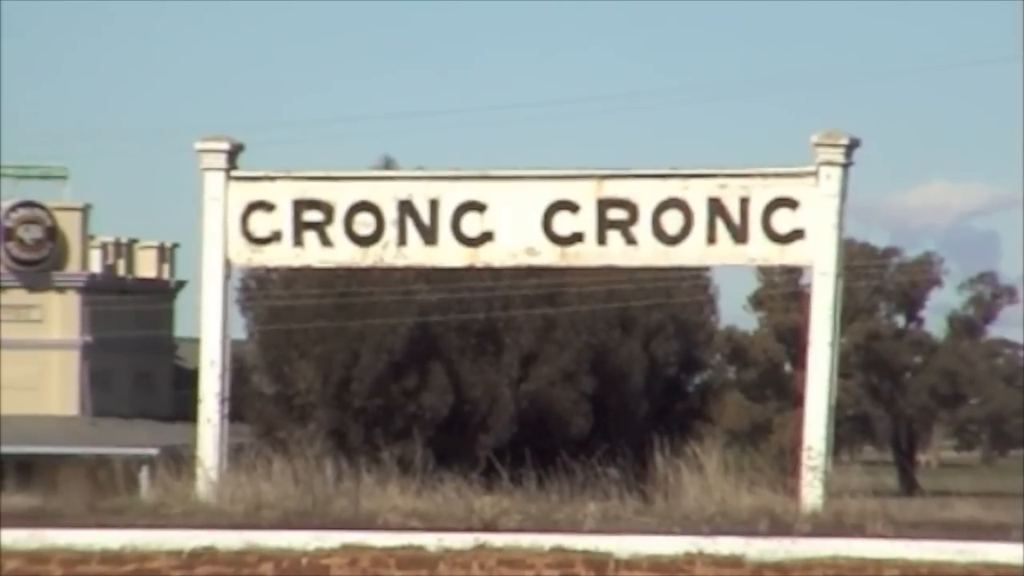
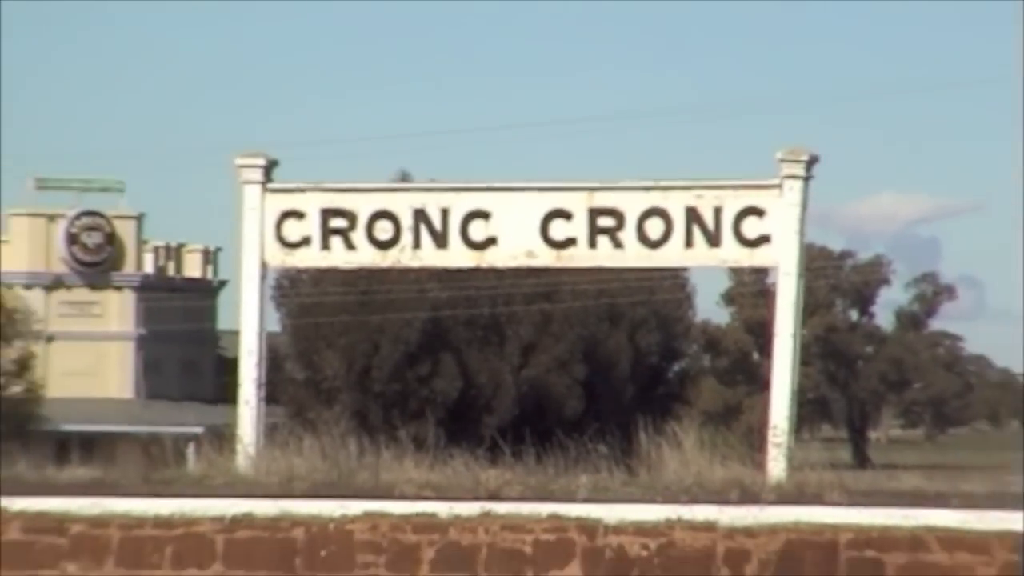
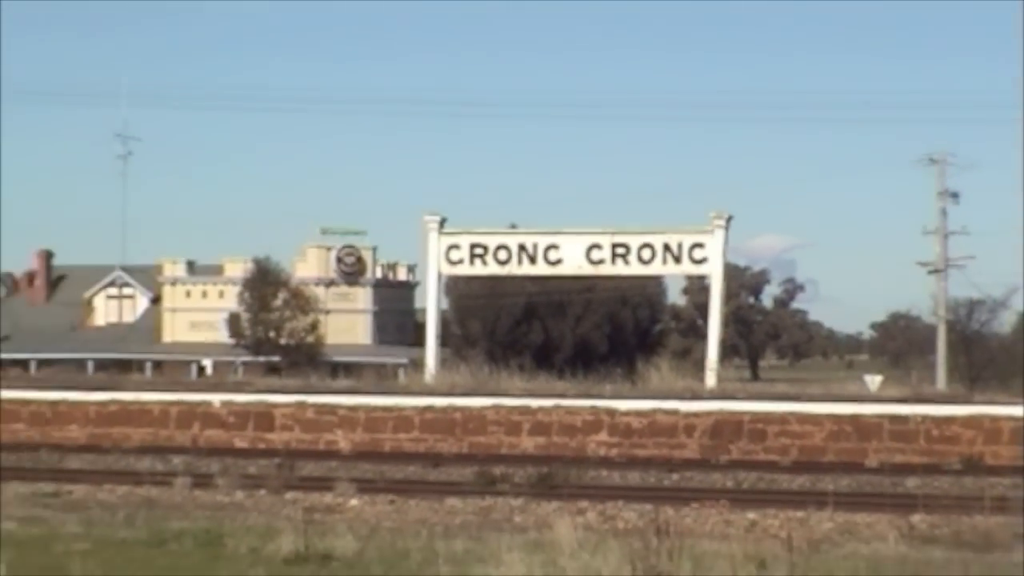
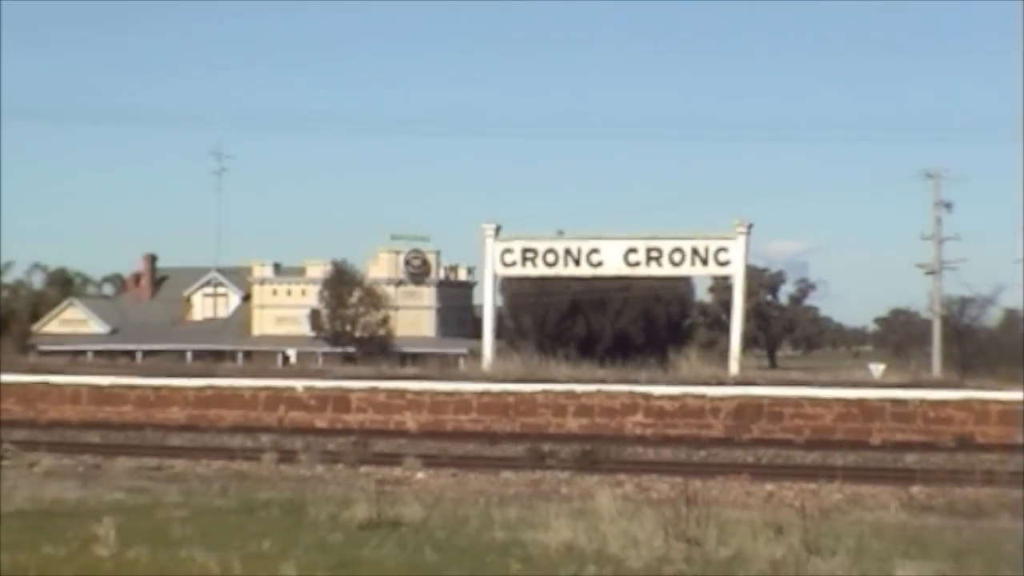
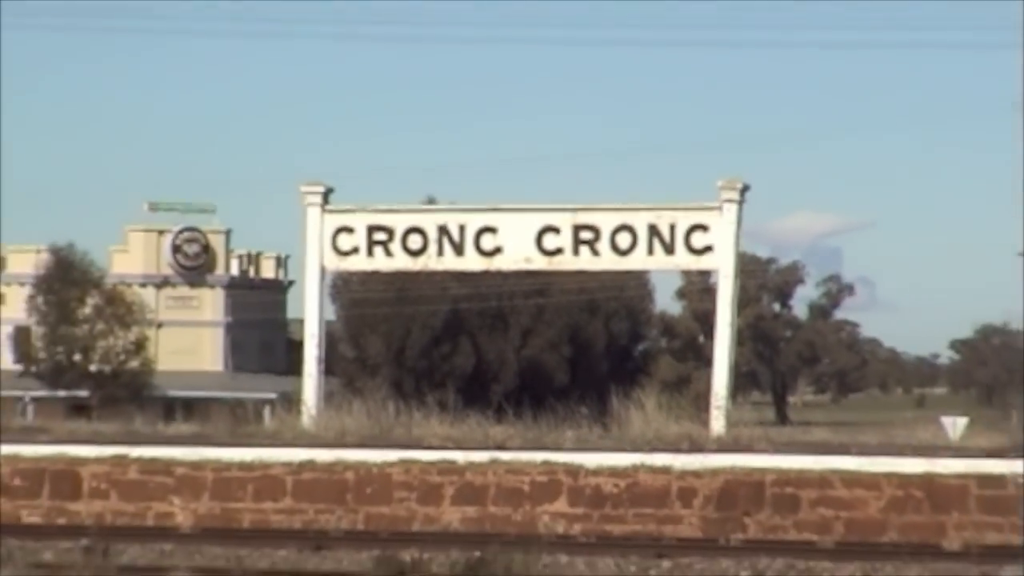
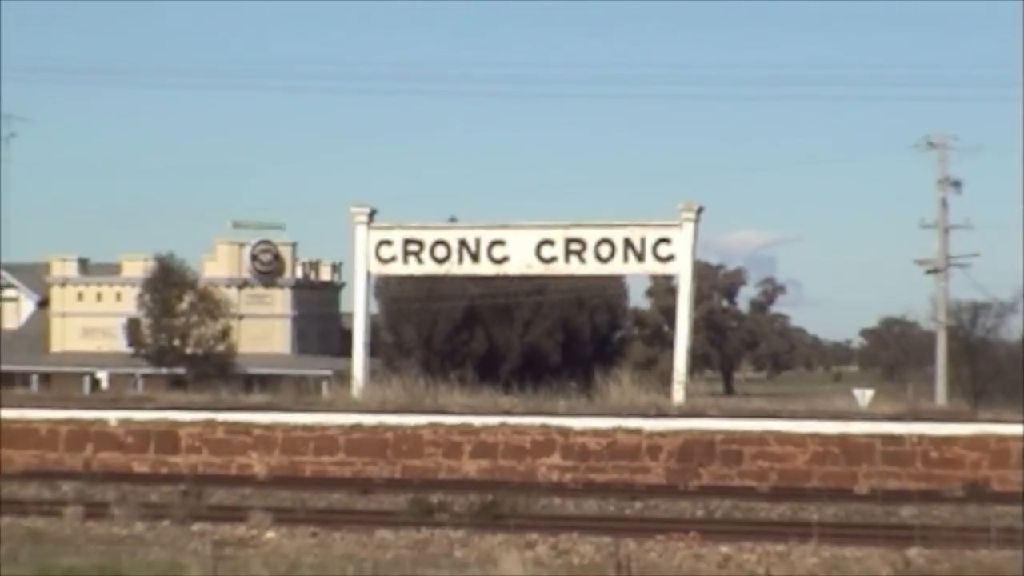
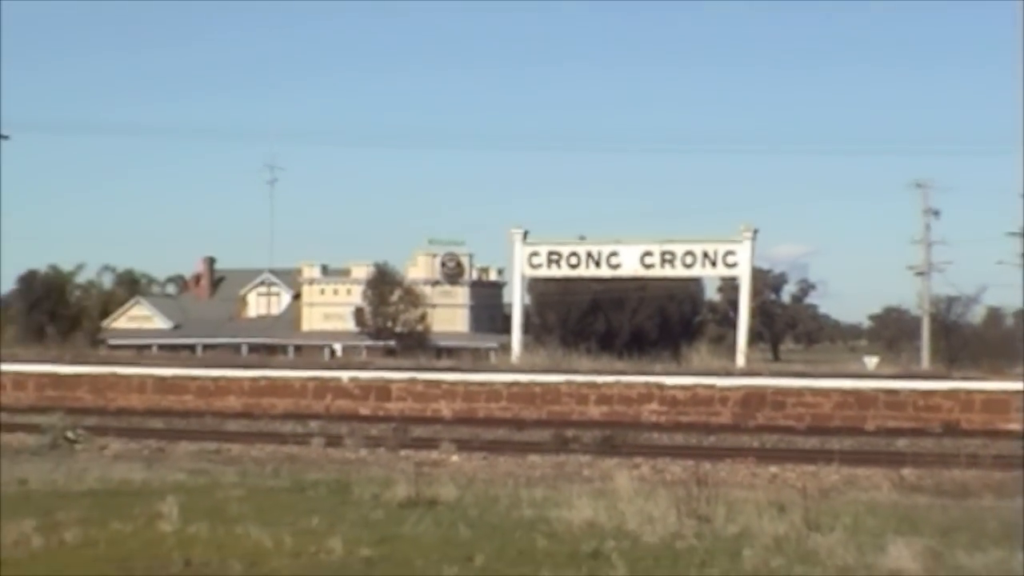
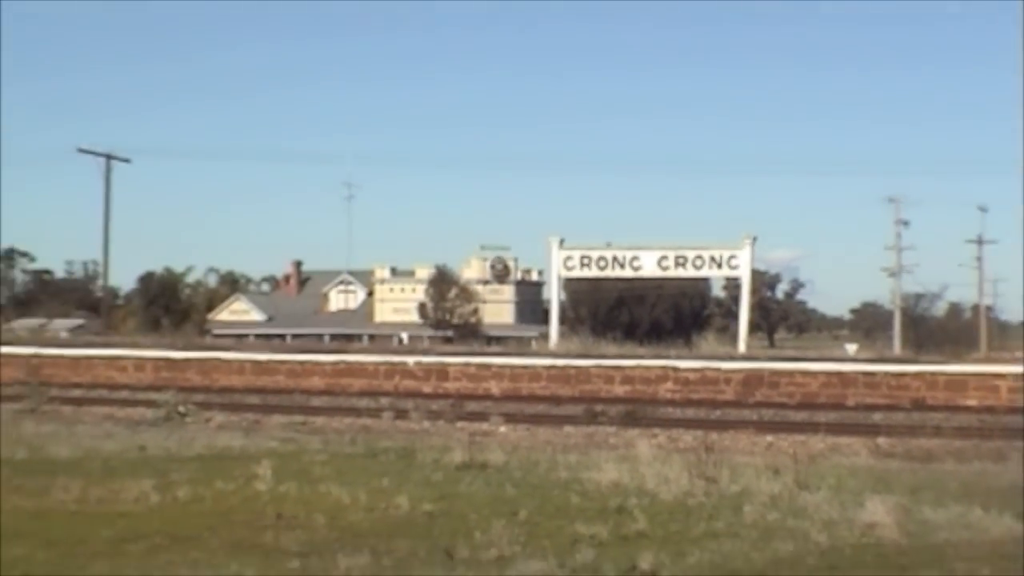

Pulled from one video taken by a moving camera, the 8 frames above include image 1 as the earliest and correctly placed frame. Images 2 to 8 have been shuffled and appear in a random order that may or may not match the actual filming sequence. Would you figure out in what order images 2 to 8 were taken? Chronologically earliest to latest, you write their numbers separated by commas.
2, 5, 6, 3, 4, 7, 8
